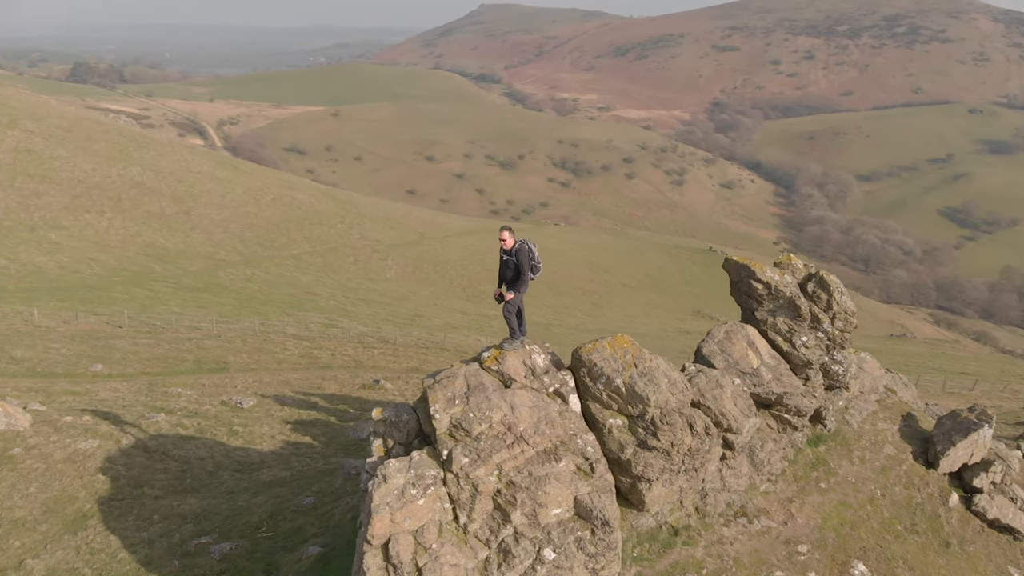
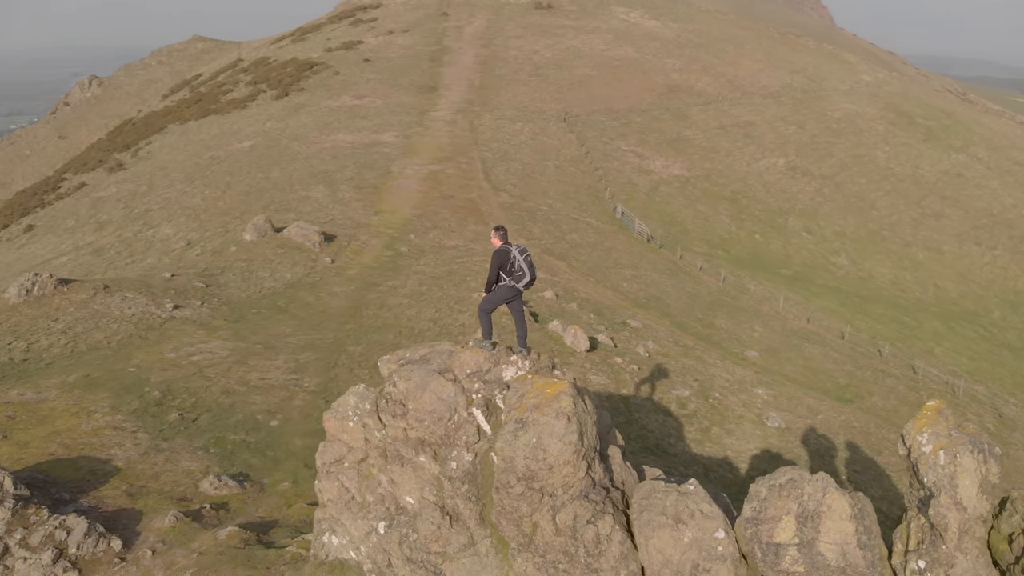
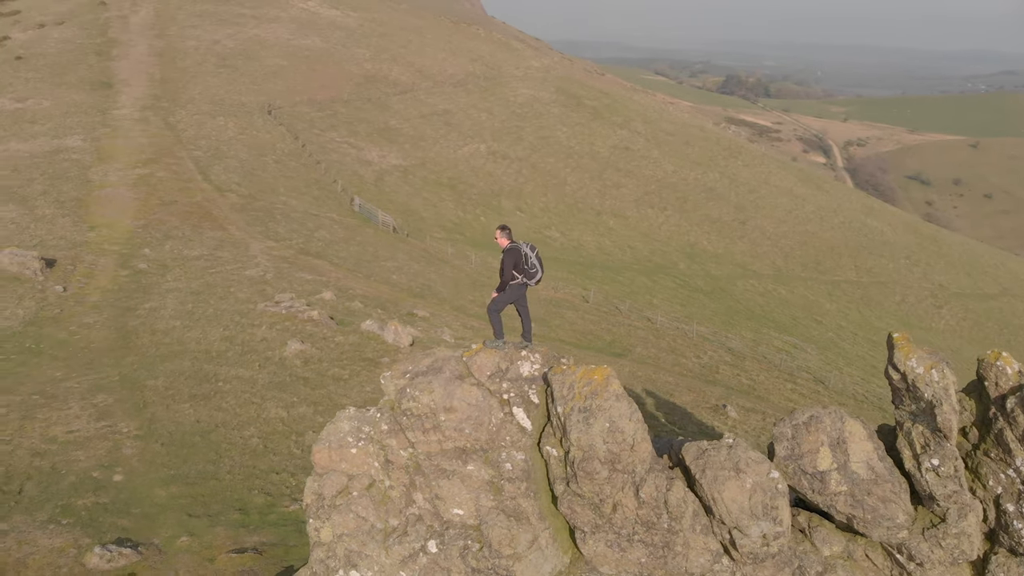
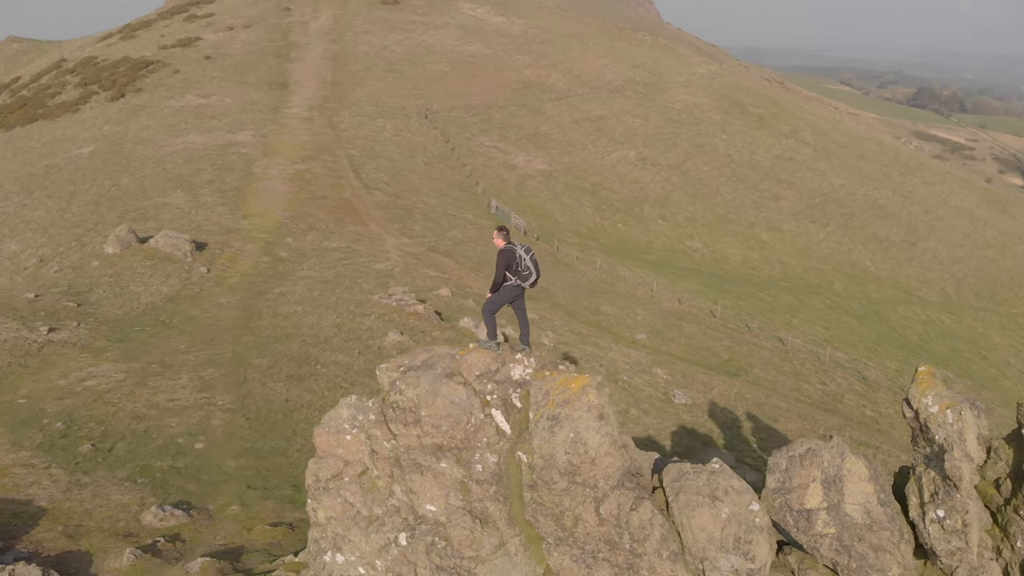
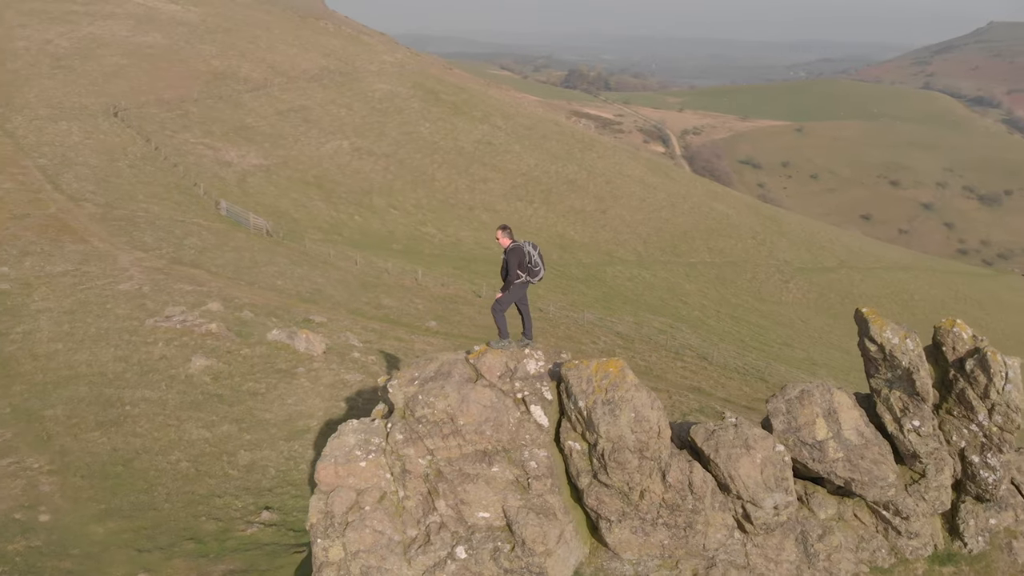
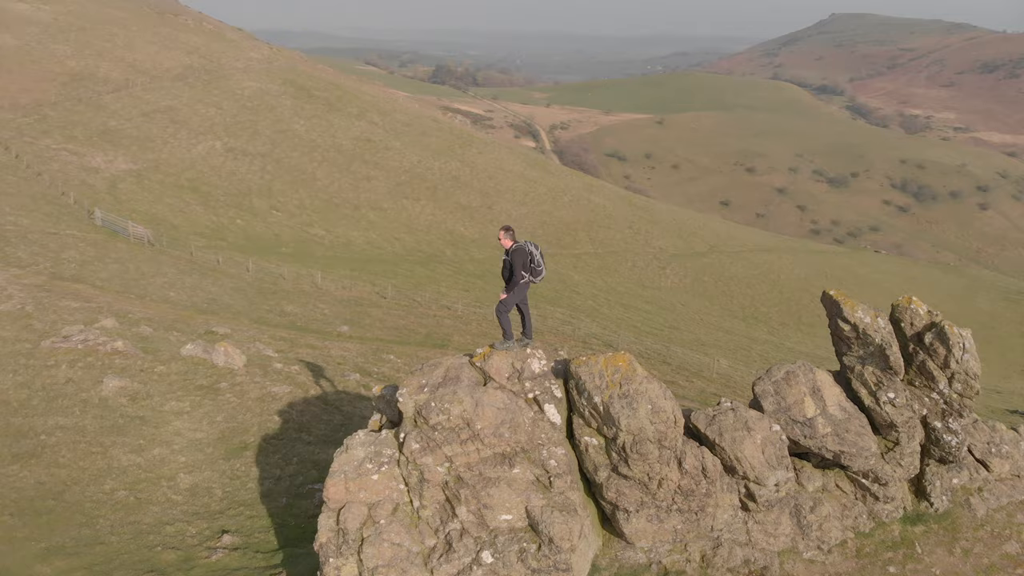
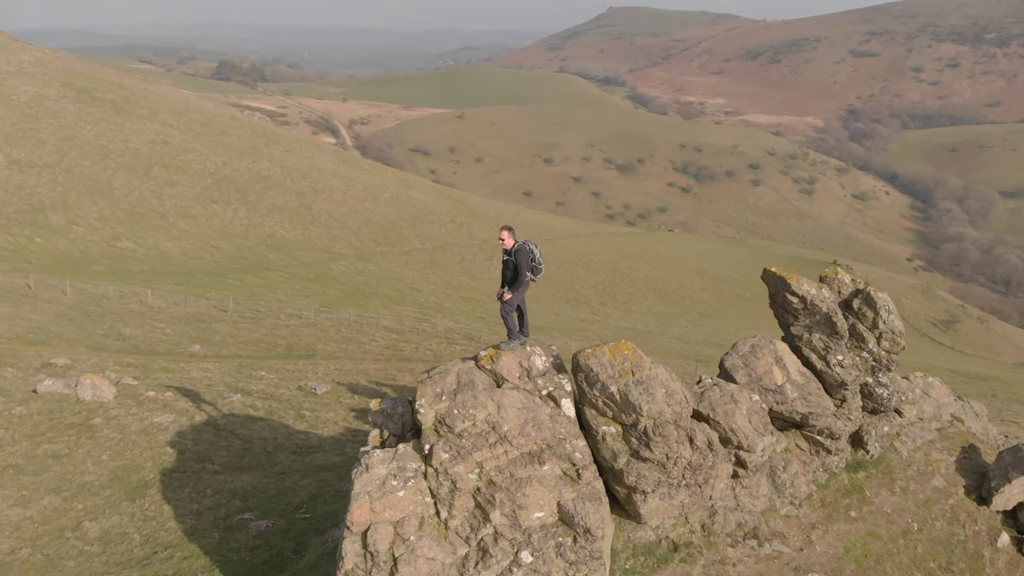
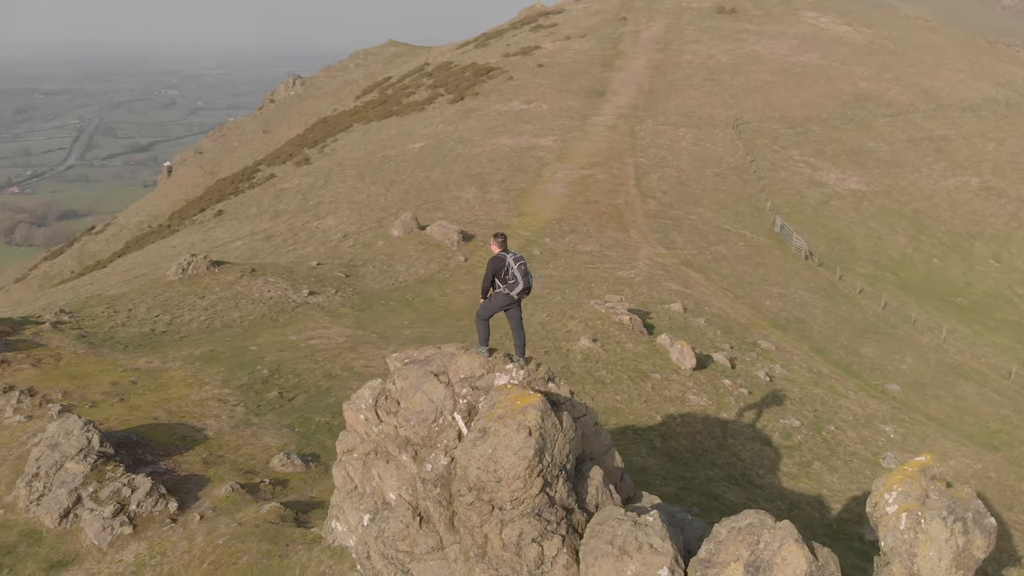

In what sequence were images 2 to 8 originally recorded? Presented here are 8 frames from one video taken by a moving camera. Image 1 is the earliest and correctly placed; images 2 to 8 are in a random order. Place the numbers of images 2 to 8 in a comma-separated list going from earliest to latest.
7, 6, 5, 3, 4, 2, 8
